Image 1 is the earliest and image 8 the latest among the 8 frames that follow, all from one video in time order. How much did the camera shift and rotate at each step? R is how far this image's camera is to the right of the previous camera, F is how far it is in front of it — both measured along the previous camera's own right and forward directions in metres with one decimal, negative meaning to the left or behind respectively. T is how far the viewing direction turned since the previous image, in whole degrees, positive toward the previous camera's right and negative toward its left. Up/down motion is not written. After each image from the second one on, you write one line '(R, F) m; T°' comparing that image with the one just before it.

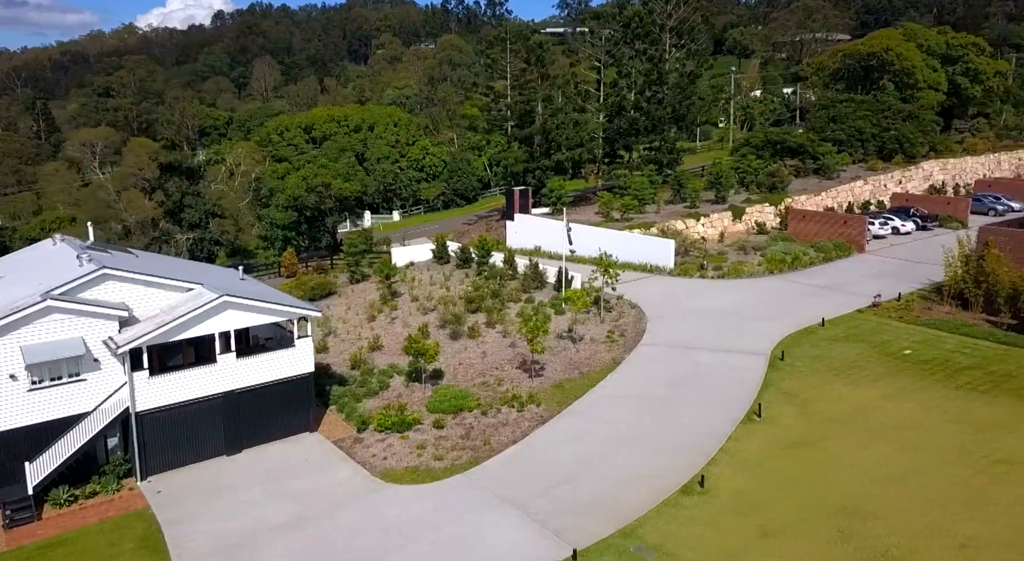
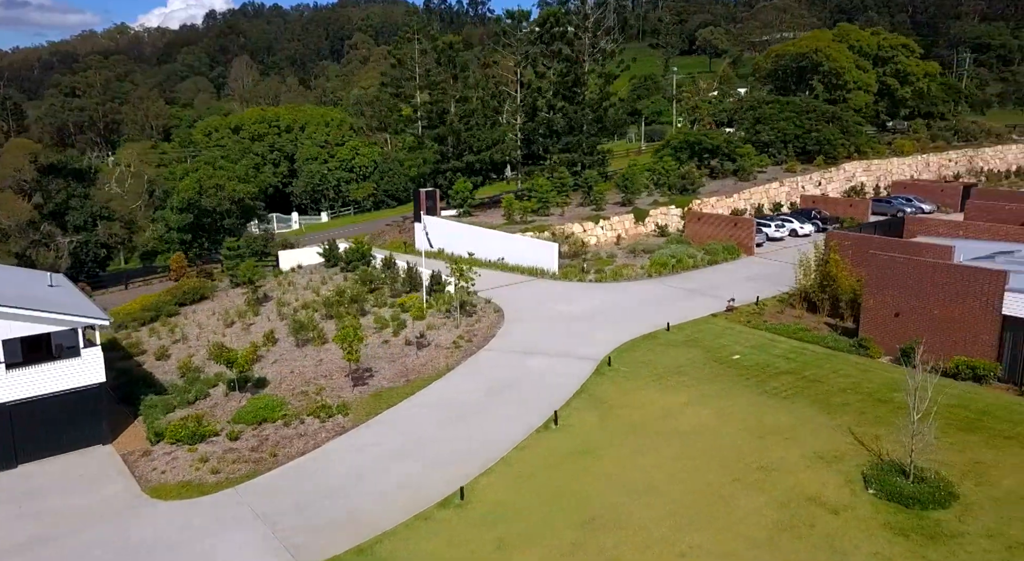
(+3.9, 0.0) m; +2°
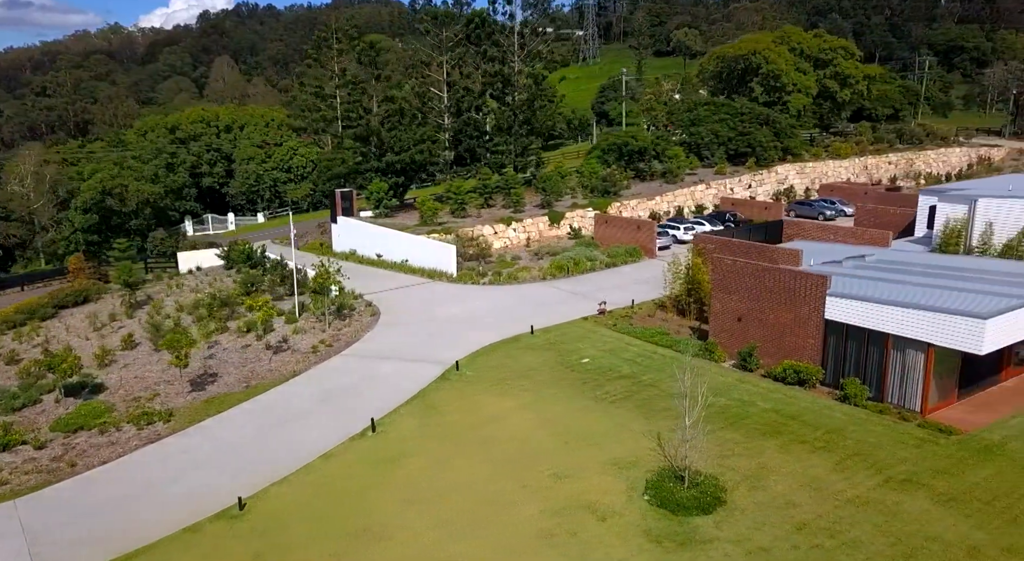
(+3.5, +0.1) m; +2°
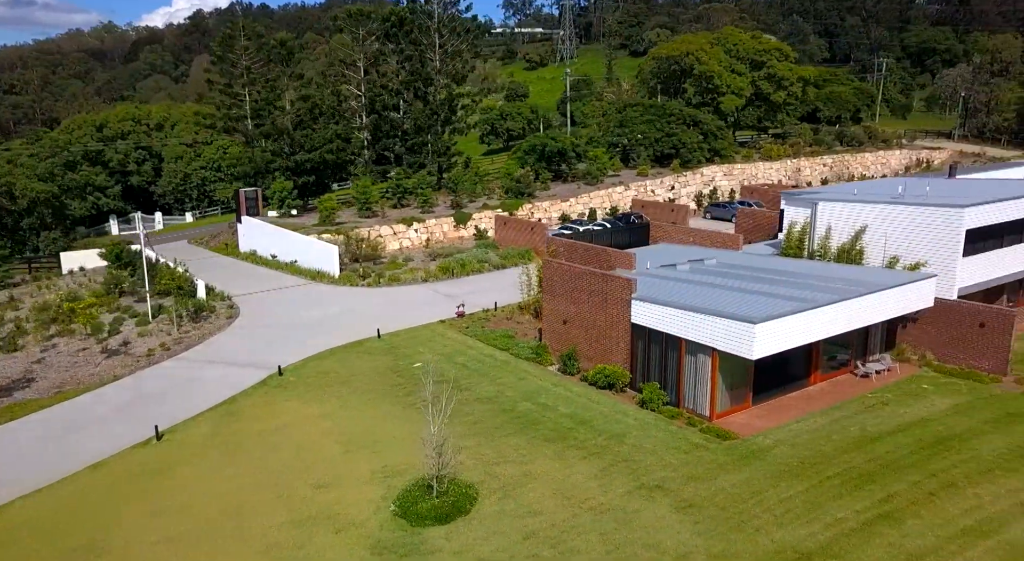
(+3.9, +0.2) m; +2°
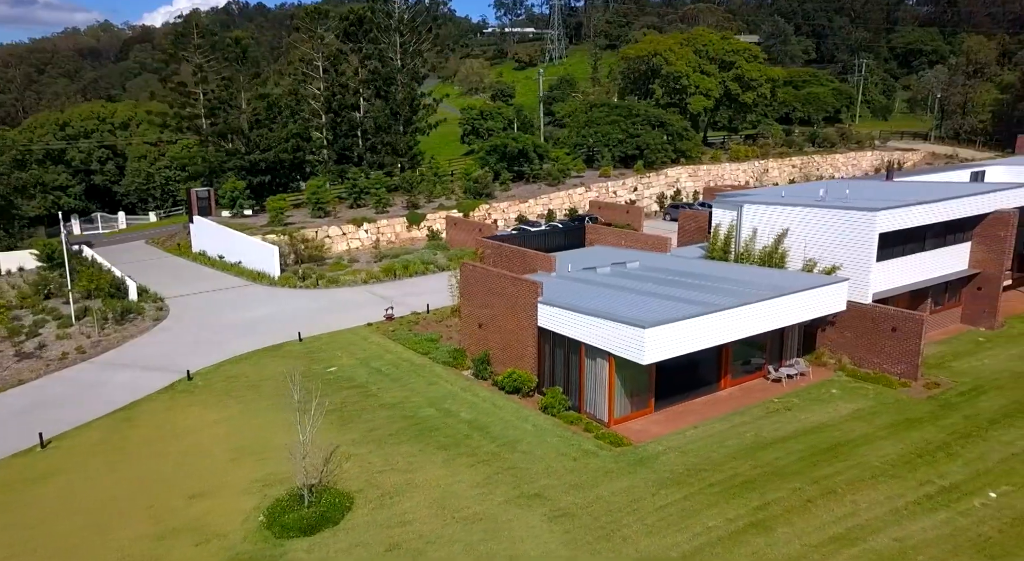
(+1.9, +0.2) m; +1°
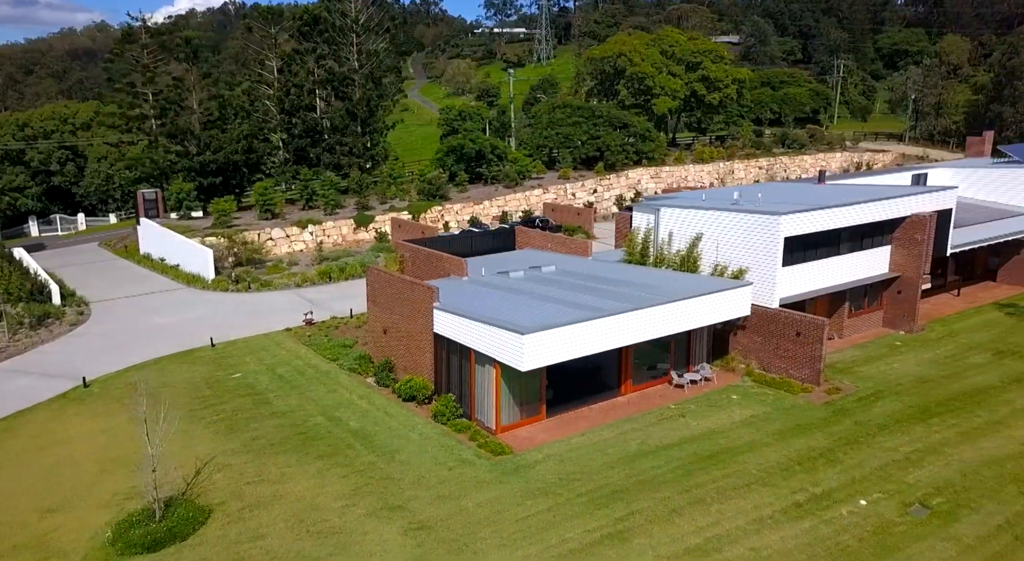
(+2.1, +0.2) m; +1°
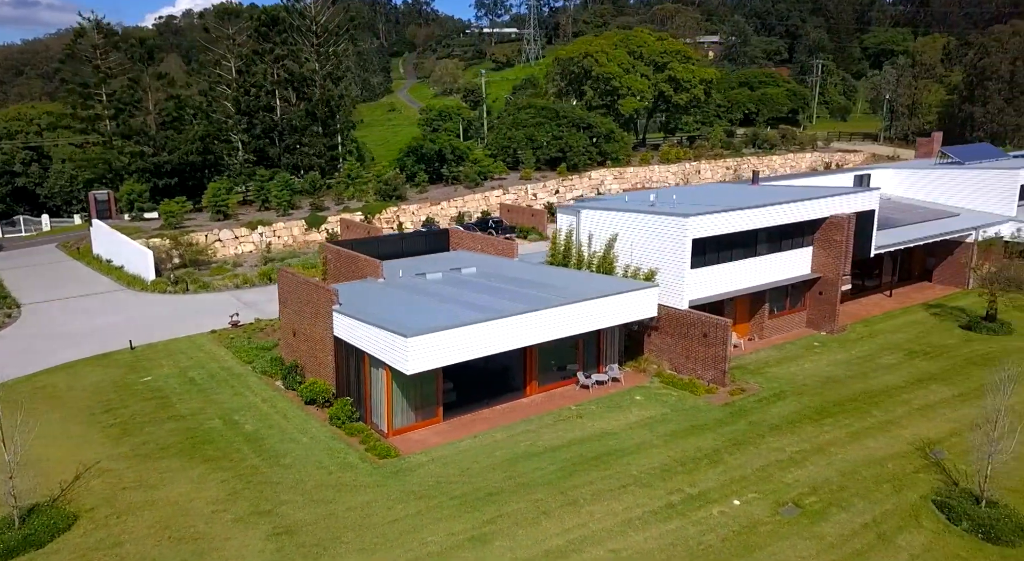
(+2.0, 0.0) m; +1°
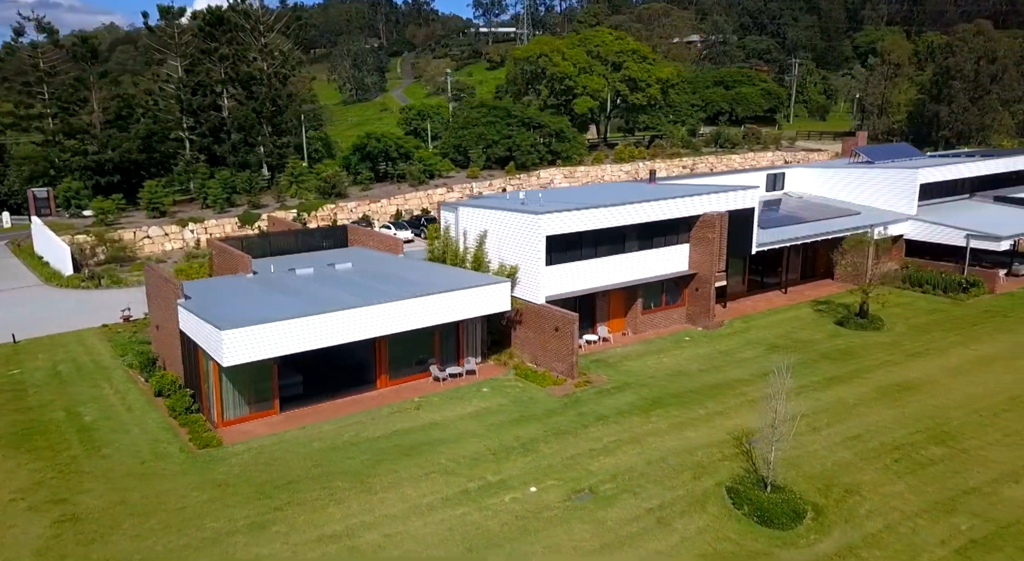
(+3.4, -0.4) m; +1°
